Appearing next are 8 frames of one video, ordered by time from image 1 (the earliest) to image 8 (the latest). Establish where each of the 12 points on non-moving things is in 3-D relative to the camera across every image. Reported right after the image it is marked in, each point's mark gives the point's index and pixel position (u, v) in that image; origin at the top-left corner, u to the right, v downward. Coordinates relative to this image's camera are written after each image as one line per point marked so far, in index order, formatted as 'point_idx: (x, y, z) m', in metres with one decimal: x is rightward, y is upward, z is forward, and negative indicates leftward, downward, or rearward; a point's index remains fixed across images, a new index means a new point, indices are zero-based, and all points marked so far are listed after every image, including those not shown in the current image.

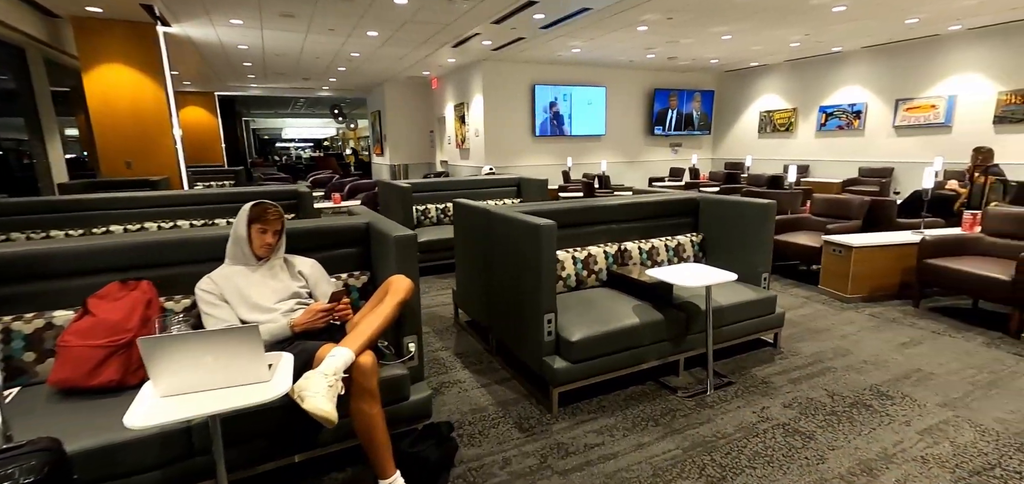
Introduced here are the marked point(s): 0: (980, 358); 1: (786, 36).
0: (+2.9, -0.7, +2.9) m
1: (+4.6, +3.5, +8.1) m
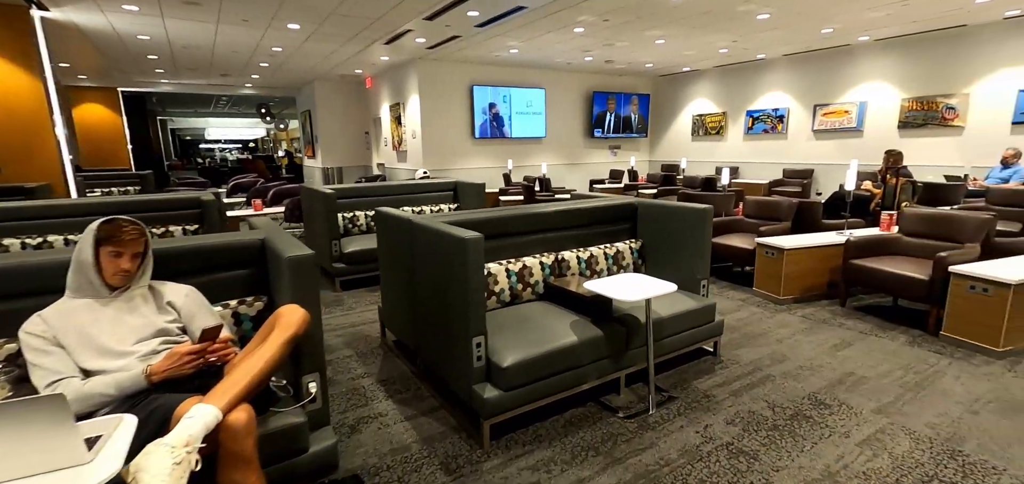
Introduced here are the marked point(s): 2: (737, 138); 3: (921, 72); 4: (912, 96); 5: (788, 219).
0: (+2.5, -0.7, +3.0) m
1: (+3.5, +3.5, +8.3) m
2: (+5.3, +2.4, +11.1) m
3: (+6.9, +2.9, +8.1) m
4: (+6.9, +2.6, +8.3) m
5: (+2.7, +0.2, +4.6) m
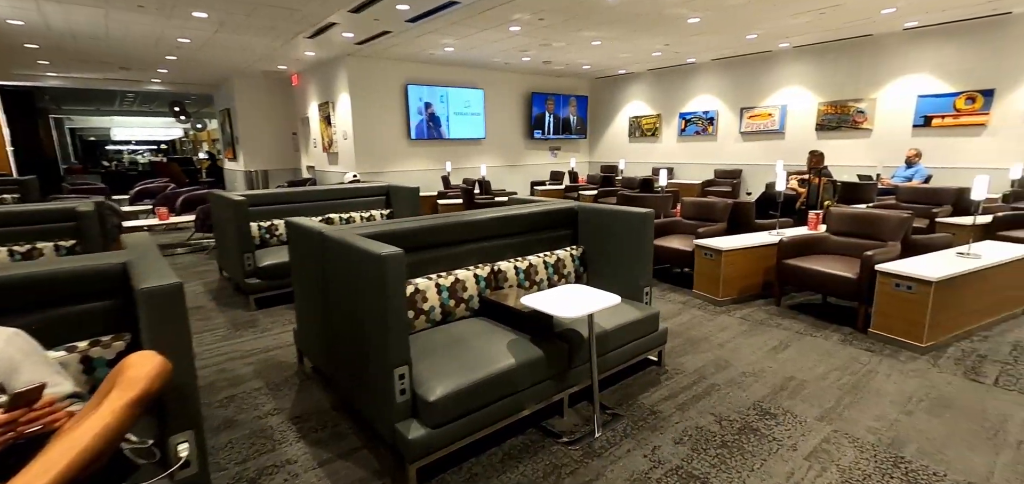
0: (+2.1, -0.7, +3.0) m
1: (+2.4, +3.5, +8.4) m
2: (+3.8, +2.5, +11.4) m
3: (+5.8, +3.0, +8.7) m
4: (+5.8, +2.6, +8.8) m
5: (+2.1, +0.2, +4.6) m
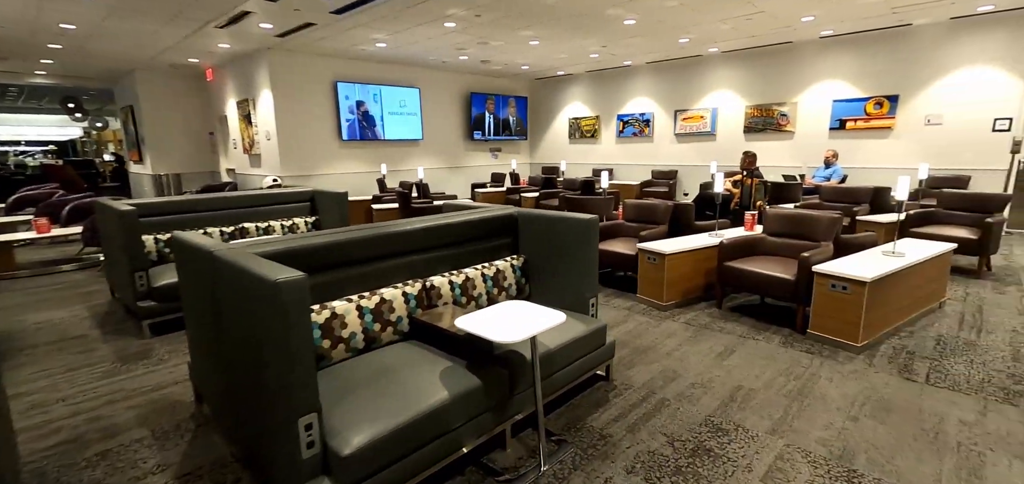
0: (+1.7, -0.7, +3.0) m
1: (+1.3, +3.5, +8.4) m
2: (+2.4, +2.5, +11.6) m
3: (+4.7, +3.1, +9.0) m
4: (+4.7, +2.7, +9.2) m
5: (+1.5, +0.2, +4.6) m
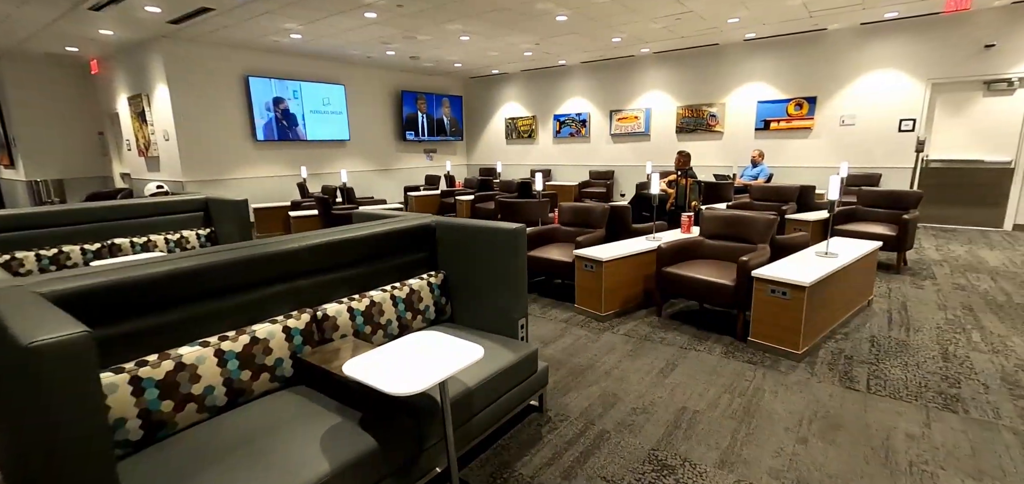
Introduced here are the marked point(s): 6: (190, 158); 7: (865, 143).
0: (+1.3, -0.8, +2.8) m
1: (+0.1, +3.4, +8.1) m
2: (+0.8, +2.4, +11.4) m
3: (+3.4, +3.1, +9.2) m
4: (+3.4, +2.7, +9.3) m
5: (+0.8, +0.1, +4.4) m
6: (-5.1, +1.3, +7.5) m
7: (+5.7, +1.6, +7.6) m
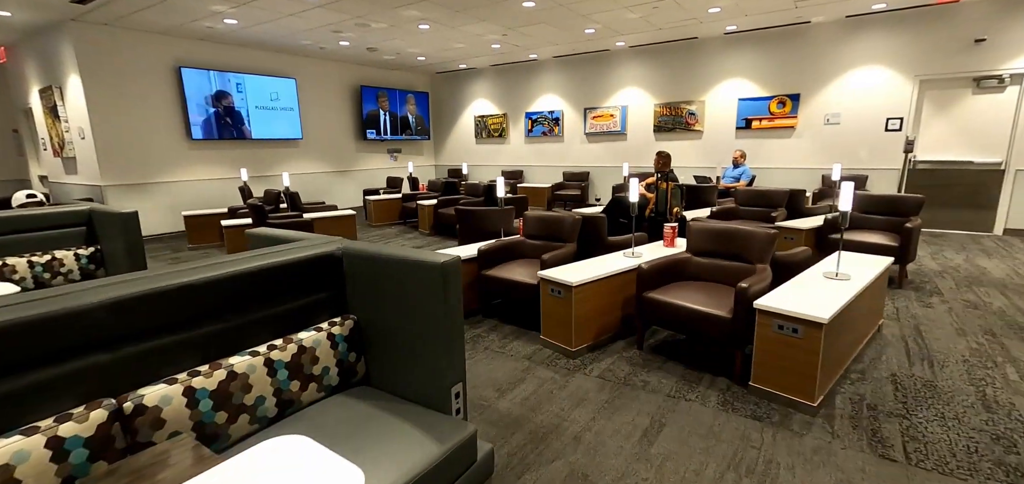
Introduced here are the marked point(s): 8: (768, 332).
0: (+1.0, -0.9, +2.2) m
1: (-0.4, +3.3, +7.5) m
2: (+0.1, +2.3, +10.8) m
3: (+2.8, +3.0, +8.6) m
4: (+2.8, +2.6, +8.8) m
5: (+0.5, 0.0, +3.8) m
6: (-5.6, +1.2, +6.6) m
7: (+5.2, +1.5, +7.2) m
8: (+1.3, -0.5, +2.5) m
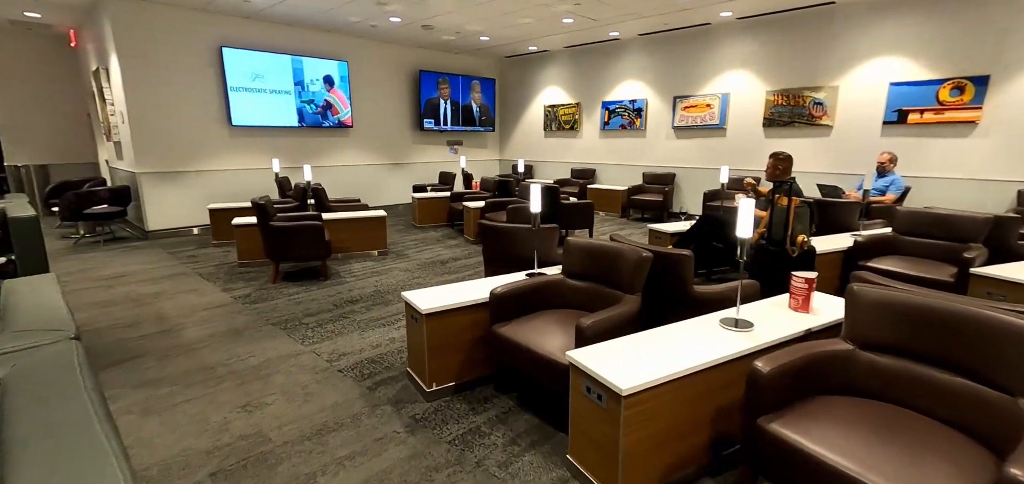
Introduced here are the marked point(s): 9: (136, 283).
0: (+0.8, -1.2, +0.8) m
1: (+0.5, +3.1, +6.1) m
2: (+1.6, +2.1, +9.3) m
3: (+3.9, +2.6, +6.8) m
4: (+3.9, +2.3, +6.9) m
5: (+0.6, -0.2, +2.4) m
6: (-4.8, +1.3, +6.2) m
7: (+5.9, +1.0, +5.0) m
8: (+1.2, -0.8, +1.0) m
9: (-3.8, -0.4, +4.8) m
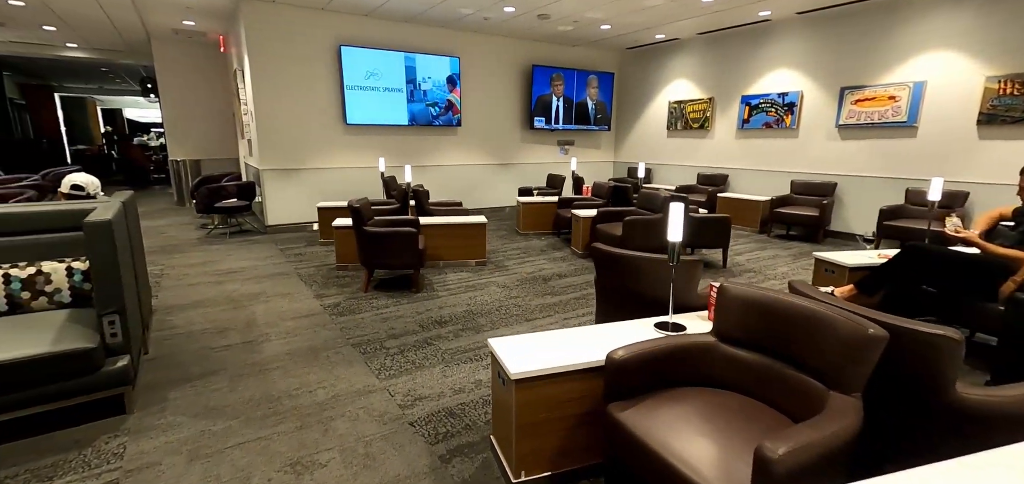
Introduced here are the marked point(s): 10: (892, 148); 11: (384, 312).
0: (+0.8, -1.4, -0.1) m
1: (+1.9, +2.9, +5.1) m
2: (+3.6, +1.8, +8.0) m
3: (+5.3, +2.2, +5.0) m
4: (+5.3, +1.9, +5.2) m
5: (+1.0, -0.4, +1.5) m
6: (-3.4, +1.4, +6.4) m
7: (+6.8, +0.5, +2.9) m
8: (+1.3, -1.0, 0.0) m
9: (-2.7, -0.4, +4.8) m
10: (+4.9, +1.2, +6.1) m
11: (-1.1, -0.6, +3.9) m
